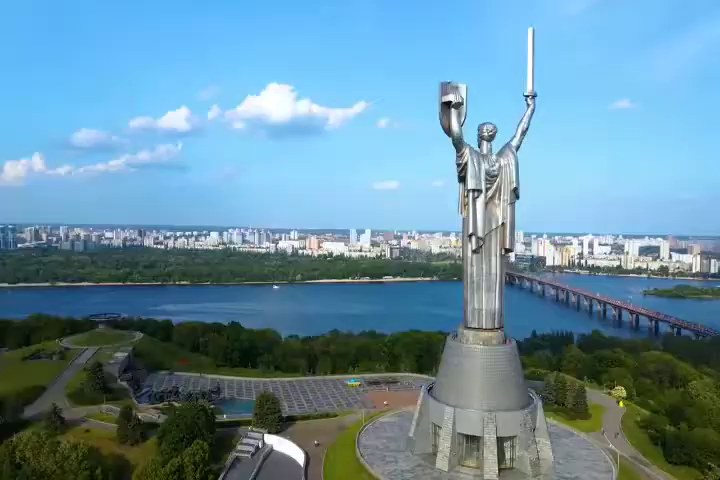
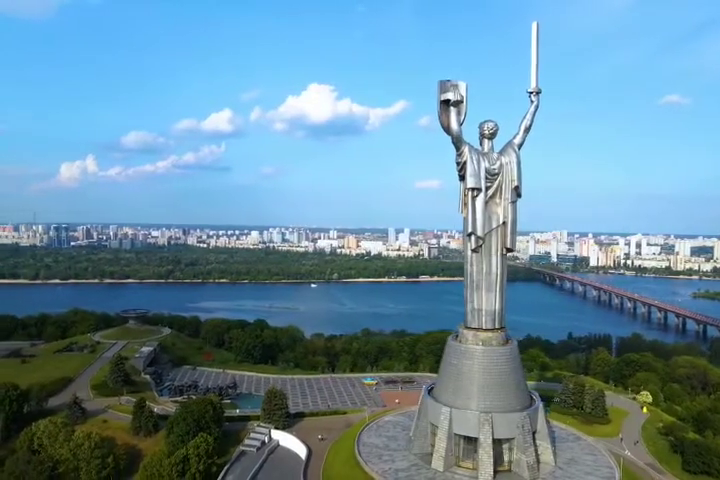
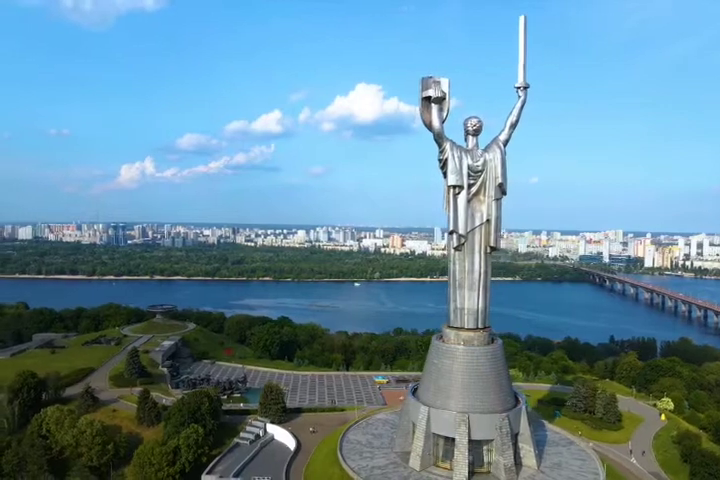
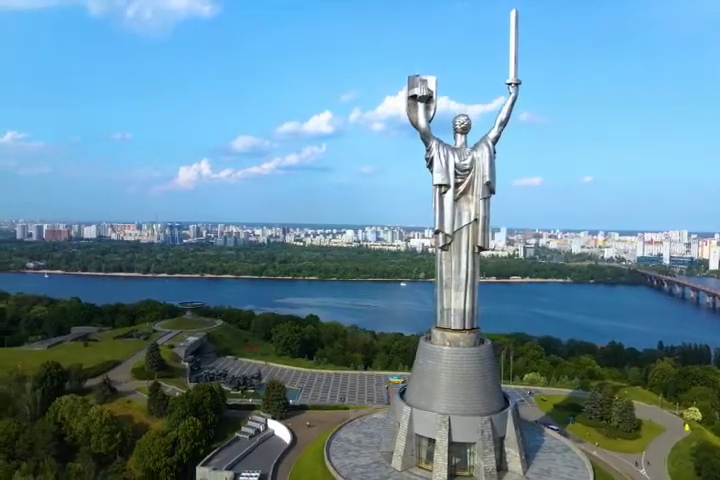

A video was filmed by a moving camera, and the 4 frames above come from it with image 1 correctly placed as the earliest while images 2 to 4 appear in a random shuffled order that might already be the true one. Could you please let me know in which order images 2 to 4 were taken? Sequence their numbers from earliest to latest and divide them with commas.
2, 3, 4
